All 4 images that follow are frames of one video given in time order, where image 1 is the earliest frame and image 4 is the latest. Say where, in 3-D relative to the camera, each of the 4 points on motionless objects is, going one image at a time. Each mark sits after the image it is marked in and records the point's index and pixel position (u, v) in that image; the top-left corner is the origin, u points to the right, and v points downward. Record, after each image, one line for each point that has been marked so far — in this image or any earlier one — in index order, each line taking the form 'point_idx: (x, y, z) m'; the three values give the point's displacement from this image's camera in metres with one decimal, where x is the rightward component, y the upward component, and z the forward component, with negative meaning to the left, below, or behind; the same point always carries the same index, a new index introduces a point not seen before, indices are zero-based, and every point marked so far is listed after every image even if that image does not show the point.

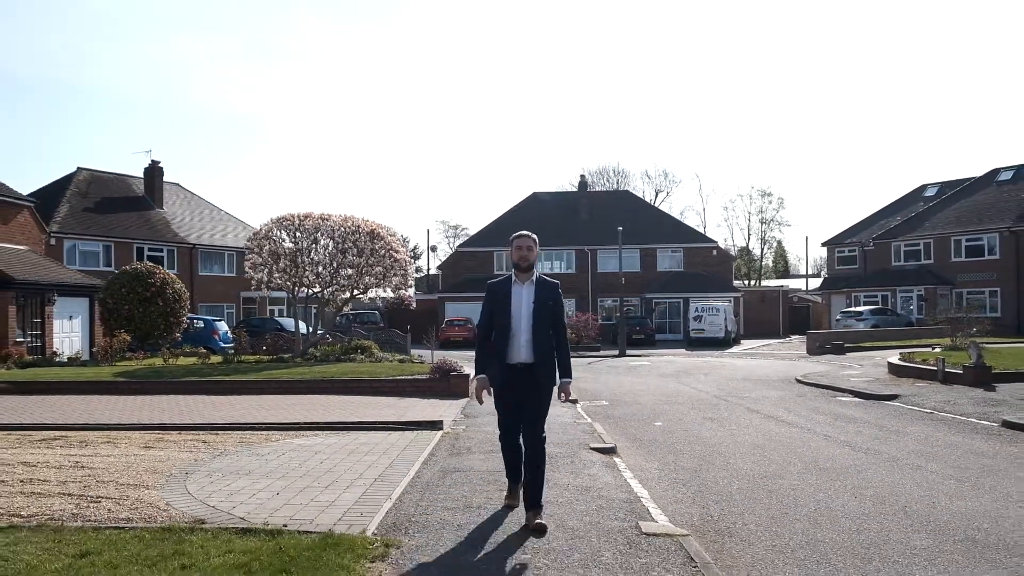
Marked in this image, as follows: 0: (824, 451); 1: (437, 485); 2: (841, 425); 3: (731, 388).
0: (+3.5, -1.8, +9.9) m
1: (-0.6, -1.6, +7.5) m
2: (+4.6, -1.9, +12.5) m
3: (+4.7, -2.2, +19.4) m
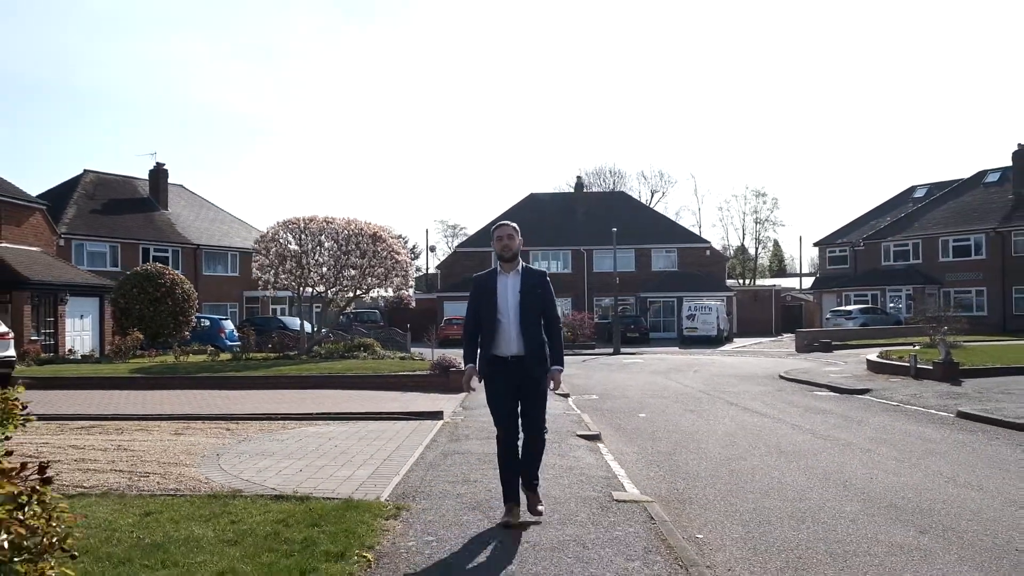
0: (+3.4, -1.8, +11.0) m
1: (-0.7, -1.7, +8.5) m
2: (+4.5, -1.9, +13.5) m
3: (+4.6, -2.2, +20.5) m
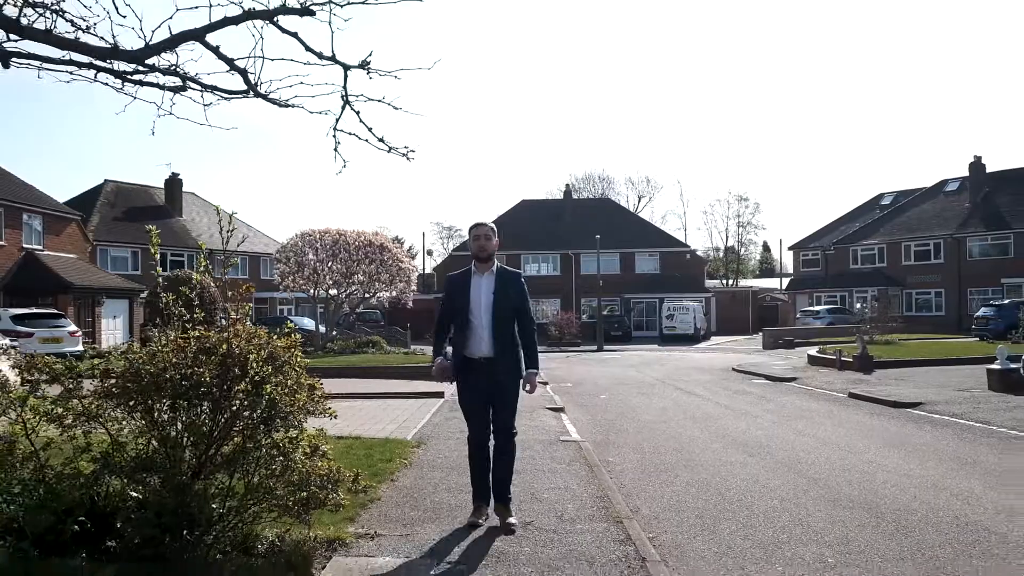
0: (+3.2, -2.0, +14.5) m
1: (-0.9, -1.8, +12.0) m
2: (+4.2, -2.1, +17.1) m
3: (+4.3, -2.3, +24.0) m
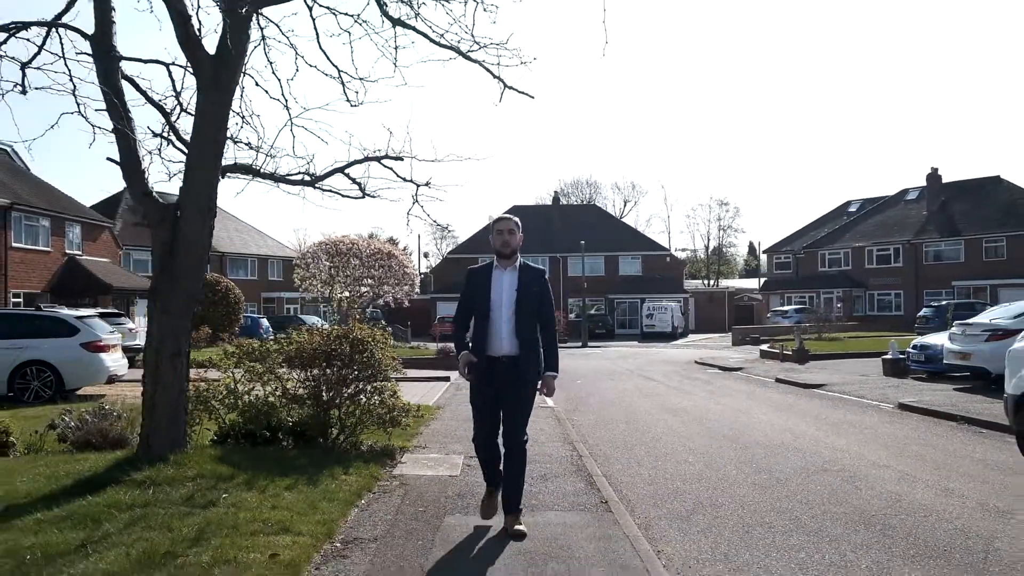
0: (+3.0, -2.1, +18.5) m
1: (-1.1, -1.9, +15.9) m
2: (+4.1, -2.2, +21.0) m
3: (+4.1, -2.4, +28.0) m
